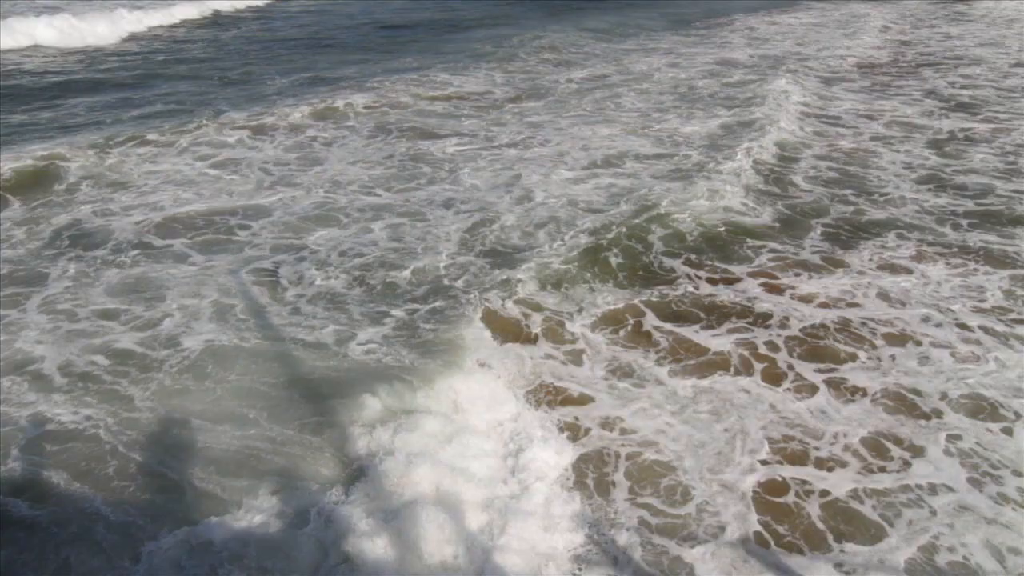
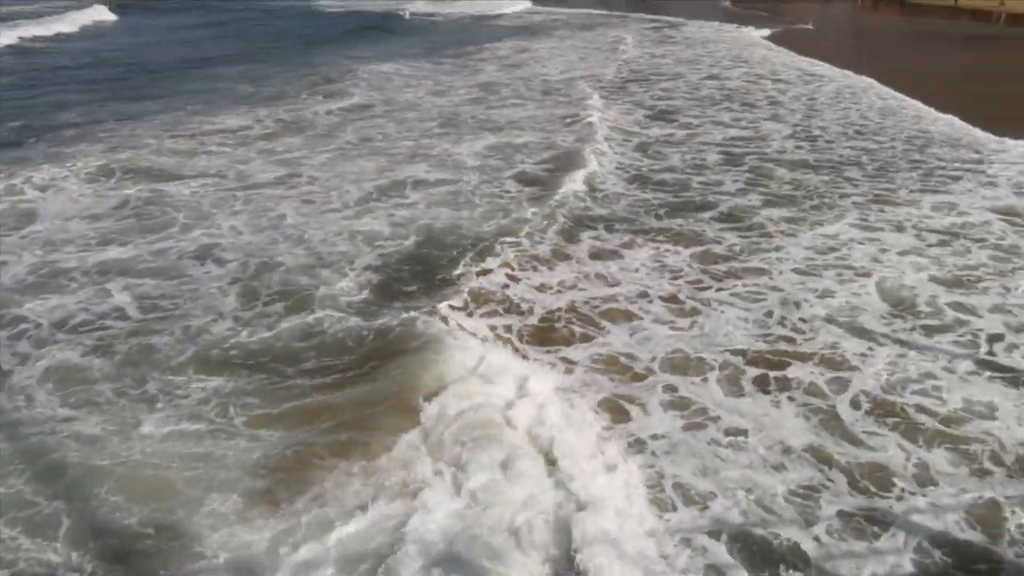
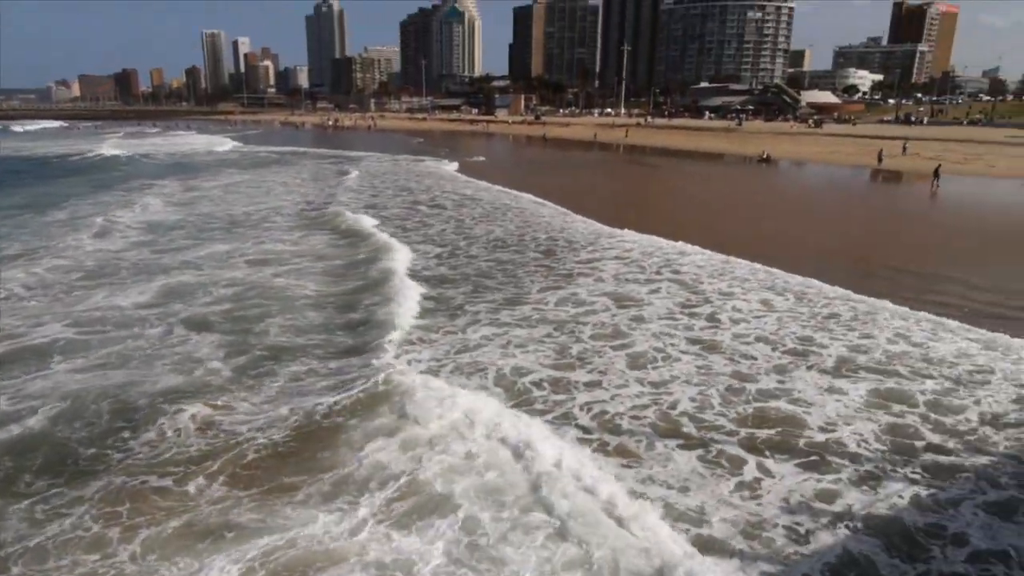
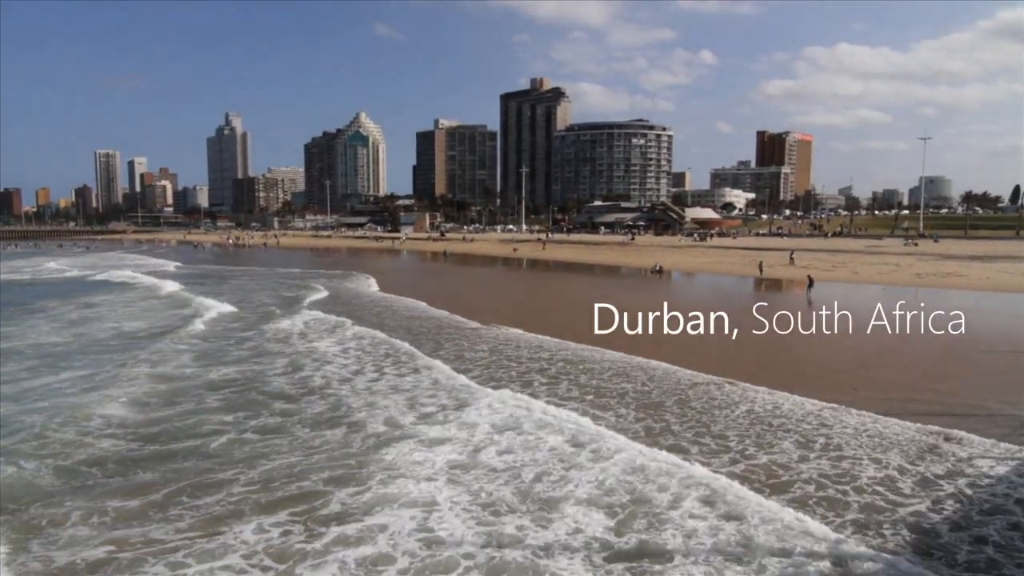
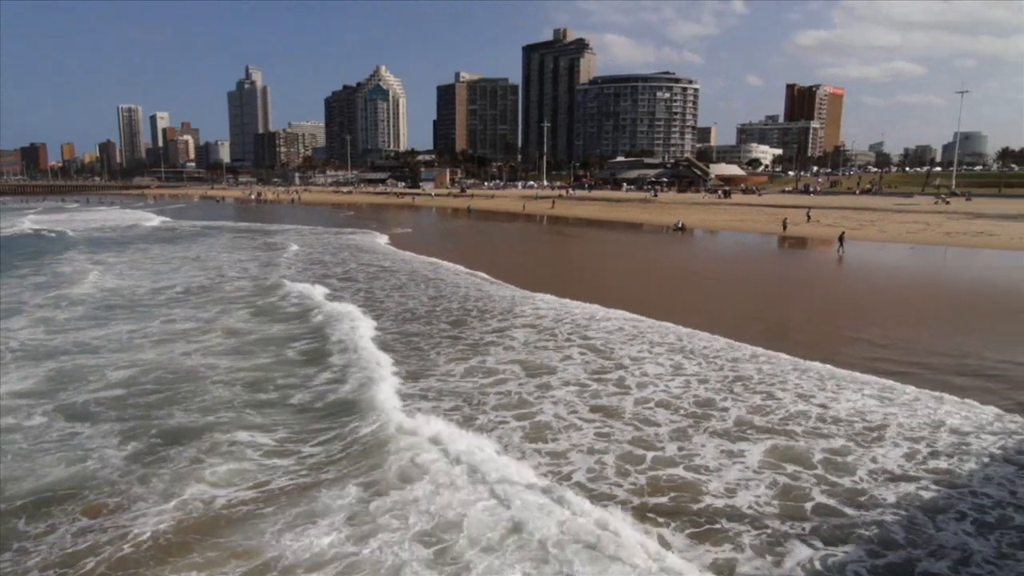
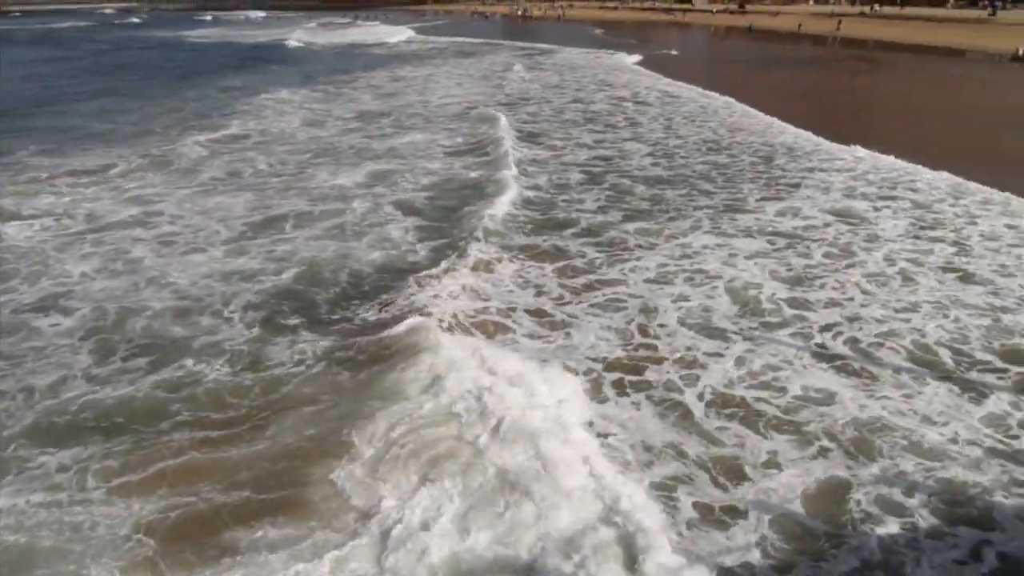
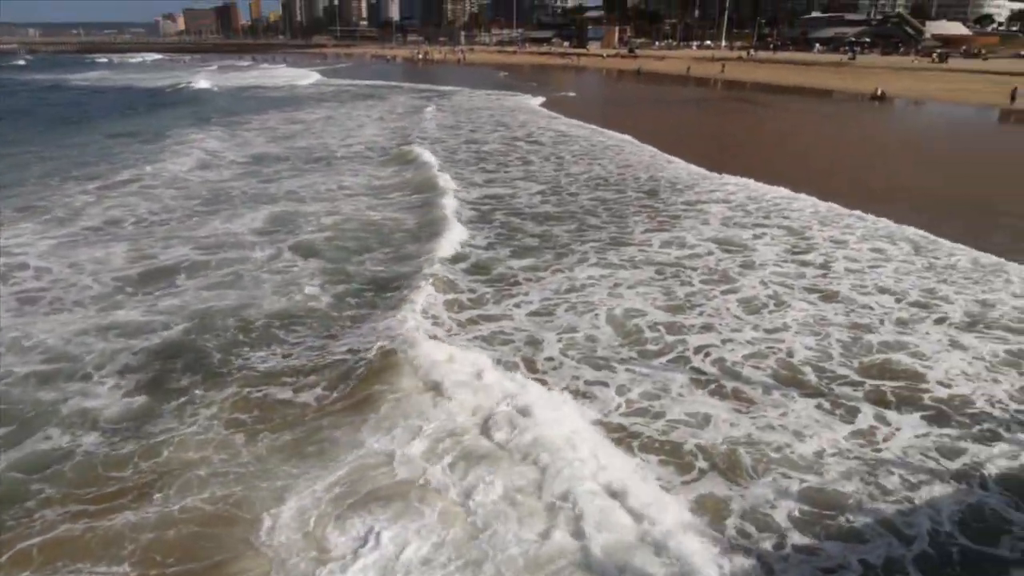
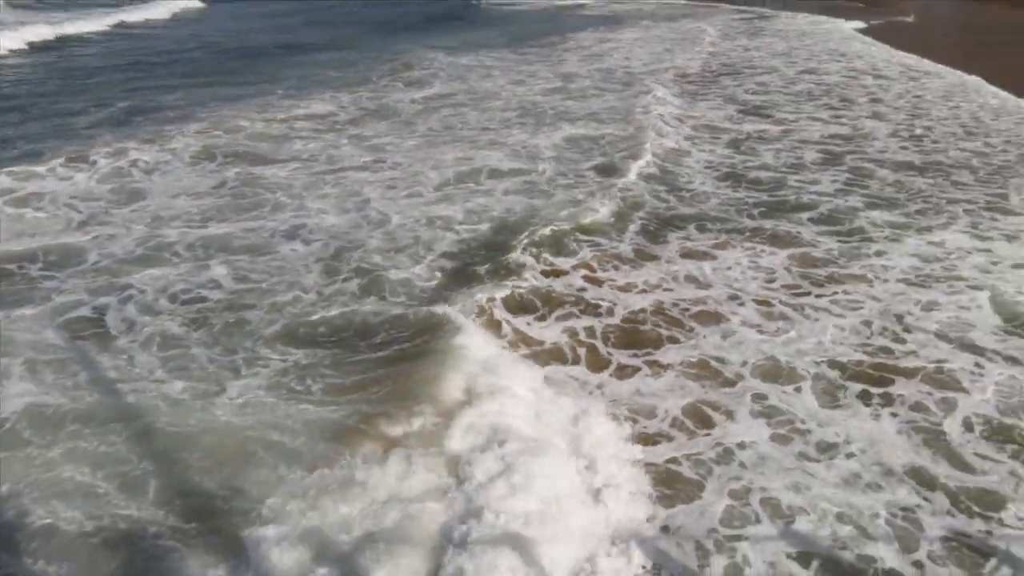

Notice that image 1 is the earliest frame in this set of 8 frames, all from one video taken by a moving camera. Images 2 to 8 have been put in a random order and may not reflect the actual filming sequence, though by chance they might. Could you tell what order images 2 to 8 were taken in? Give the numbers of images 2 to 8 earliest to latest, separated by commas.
8, 2, 6, 7, 3, 5, 4
